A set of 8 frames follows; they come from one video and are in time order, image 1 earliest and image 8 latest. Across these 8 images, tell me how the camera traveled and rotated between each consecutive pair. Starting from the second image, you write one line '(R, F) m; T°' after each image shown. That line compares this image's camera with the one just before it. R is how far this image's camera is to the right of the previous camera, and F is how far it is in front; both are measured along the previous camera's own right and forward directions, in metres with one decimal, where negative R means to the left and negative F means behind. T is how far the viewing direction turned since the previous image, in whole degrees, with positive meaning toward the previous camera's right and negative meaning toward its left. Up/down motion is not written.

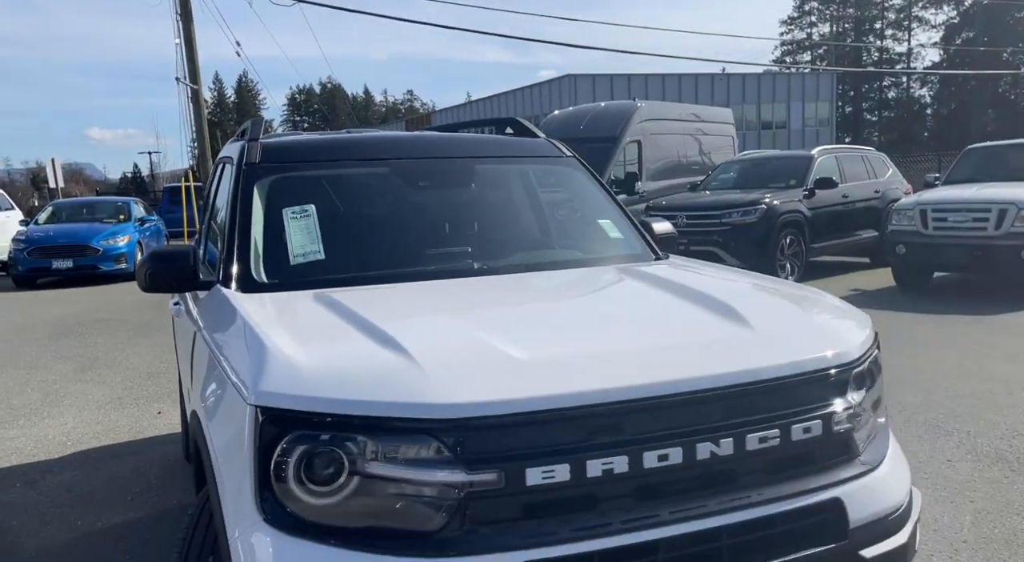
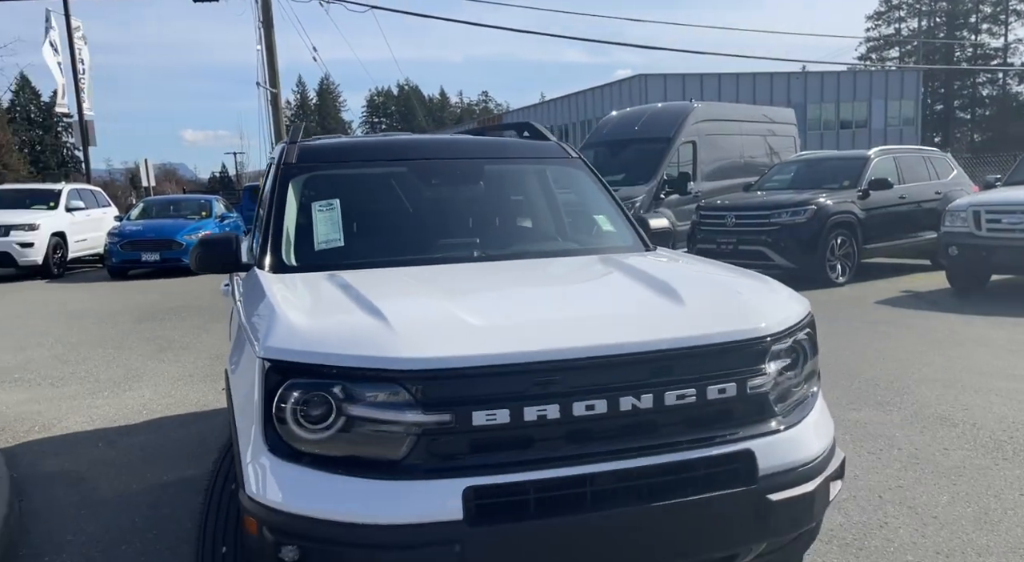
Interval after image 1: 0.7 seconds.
(+0.3, -0.4) m; -5°
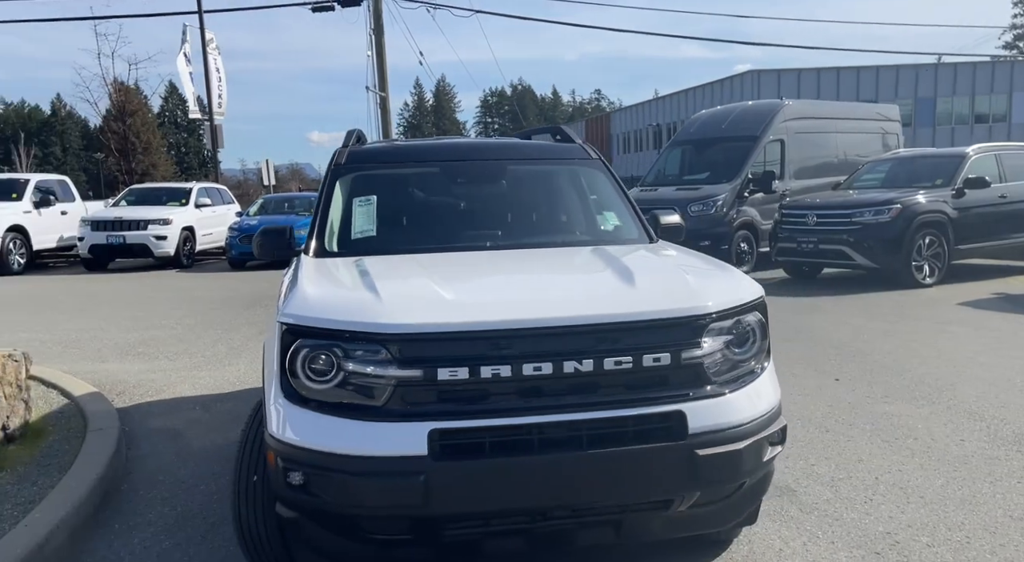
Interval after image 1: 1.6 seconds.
(+0.5, -0.5) m; -8°
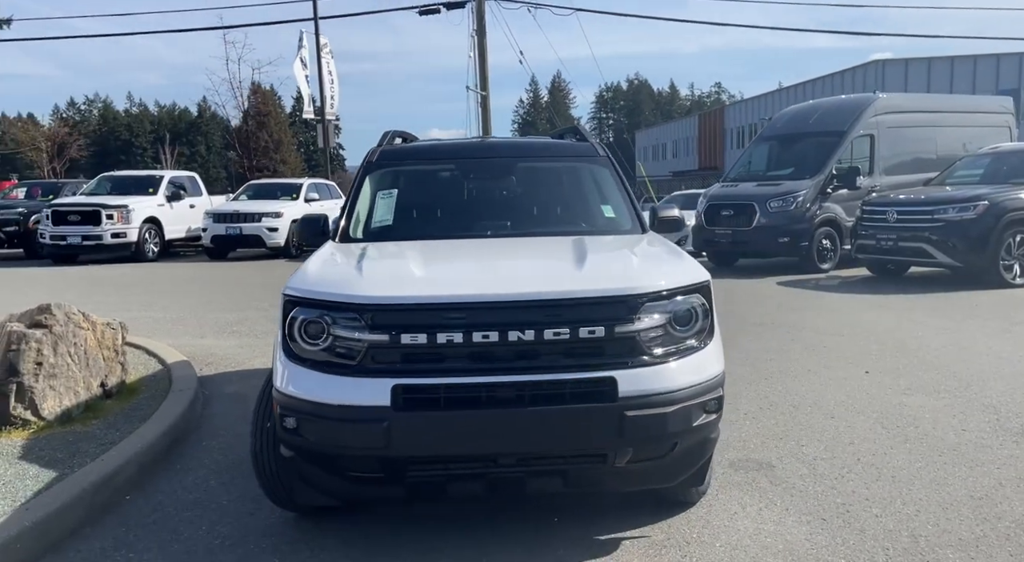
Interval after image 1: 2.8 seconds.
(+0.6, -0.4) m; -8°
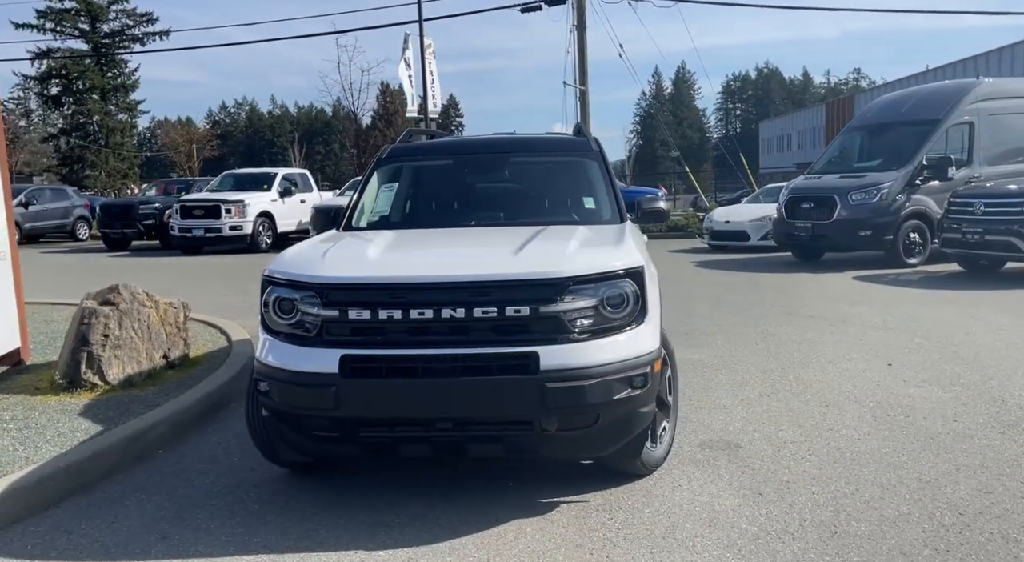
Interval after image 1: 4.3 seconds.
(+0.8, -0.3) m; -8°
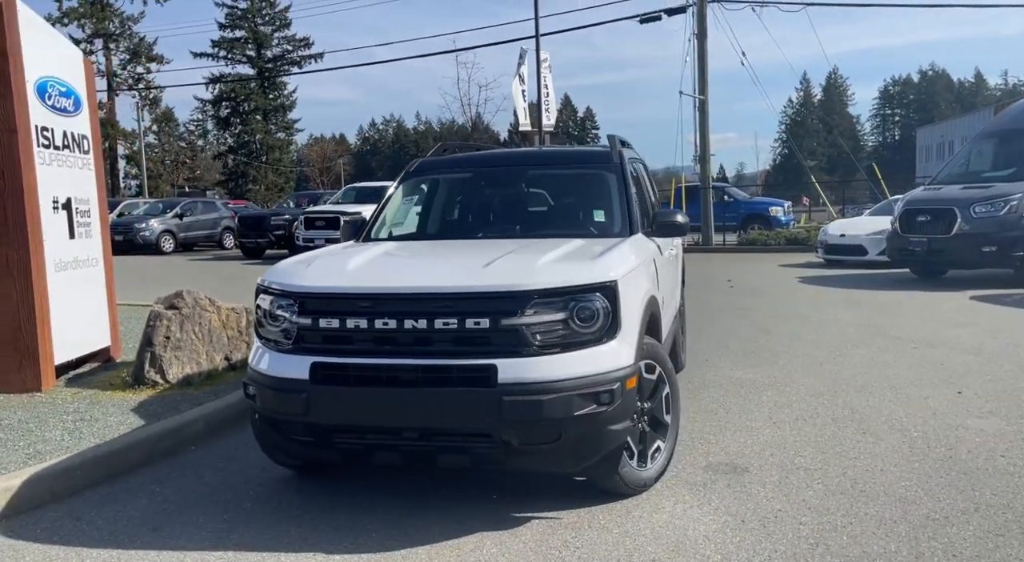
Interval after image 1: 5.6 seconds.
(+0.8, +0.1) m; -10°
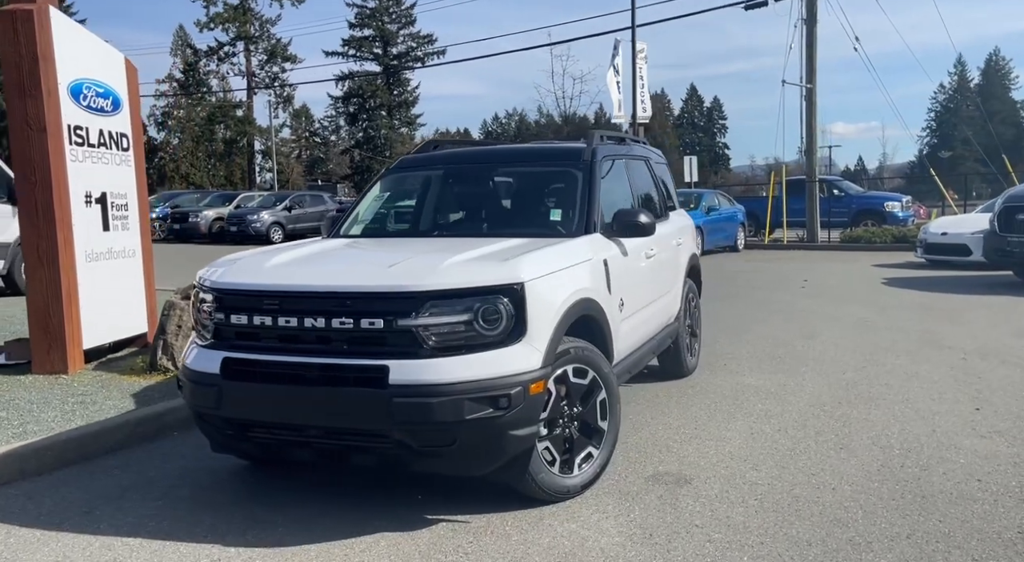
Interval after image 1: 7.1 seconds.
(+1.0, +0.1) m; -8°
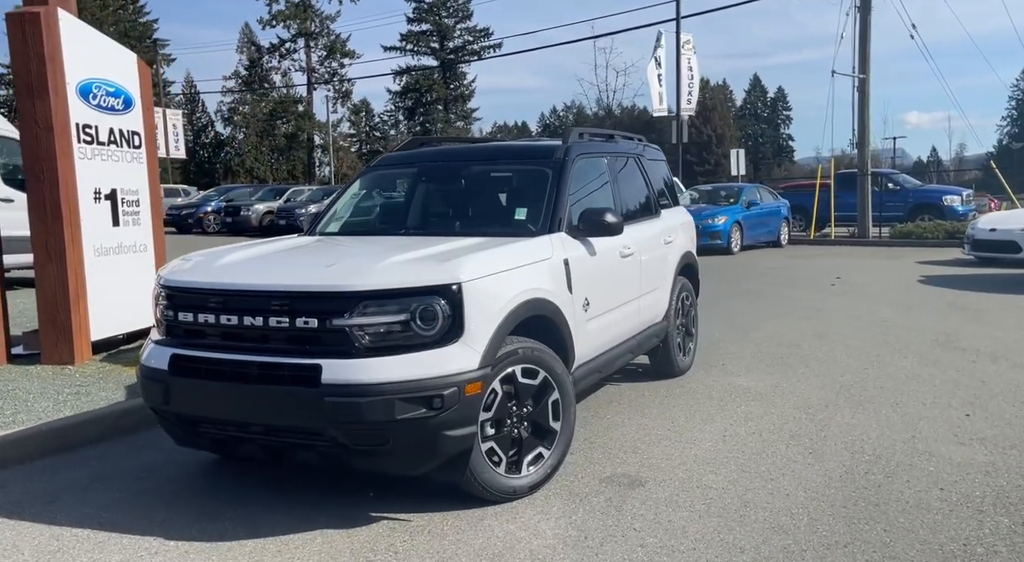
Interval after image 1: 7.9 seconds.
(+0.5, 0.0) m; -4°
